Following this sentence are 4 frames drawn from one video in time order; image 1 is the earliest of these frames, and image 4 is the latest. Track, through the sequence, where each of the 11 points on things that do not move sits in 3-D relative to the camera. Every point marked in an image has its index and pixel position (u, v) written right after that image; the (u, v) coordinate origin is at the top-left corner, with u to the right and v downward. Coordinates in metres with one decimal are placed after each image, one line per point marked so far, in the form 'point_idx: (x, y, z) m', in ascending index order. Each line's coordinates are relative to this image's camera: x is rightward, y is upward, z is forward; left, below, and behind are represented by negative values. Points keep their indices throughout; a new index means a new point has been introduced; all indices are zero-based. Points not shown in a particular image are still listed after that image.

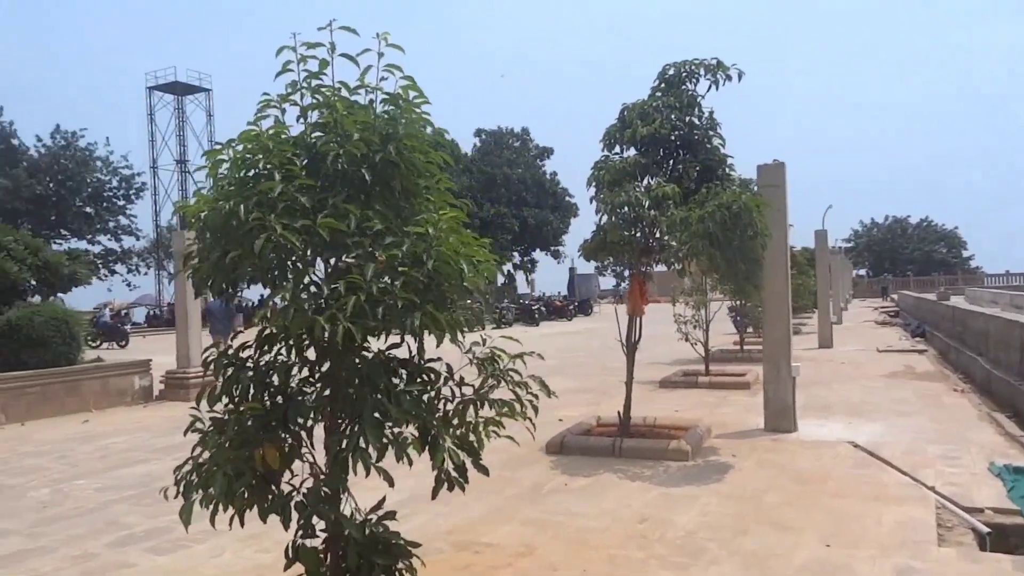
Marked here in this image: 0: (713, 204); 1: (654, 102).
0: (+2.7, +1.1, +11.0) m
1: (+2.1, +2.7, +12.3) m
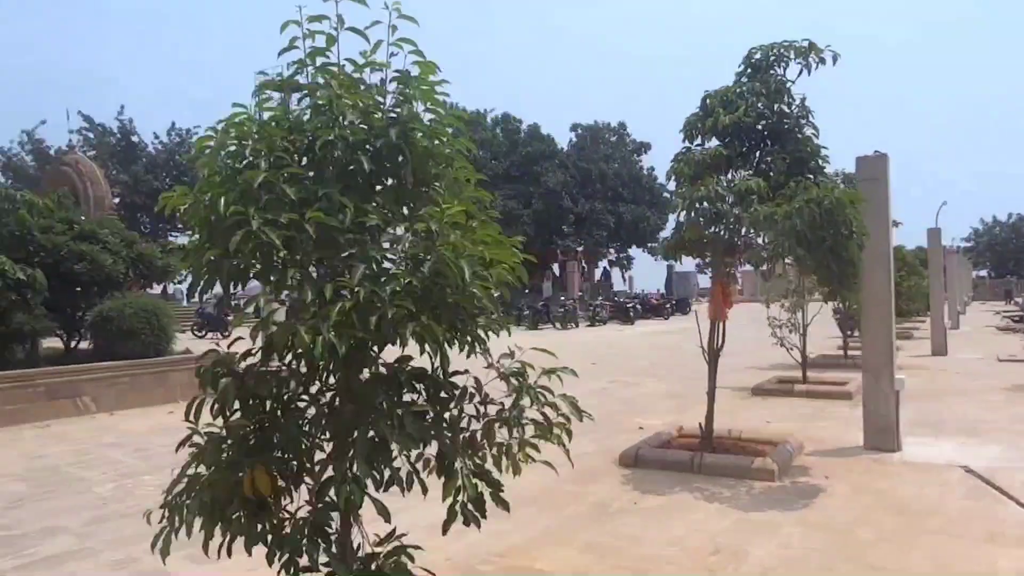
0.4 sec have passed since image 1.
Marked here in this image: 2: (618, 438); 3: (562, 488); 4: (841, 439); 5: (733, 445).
0: (+3.5, +1.1, +9.9) m
1: (+3.1, +2.7, +11.3) m
2: (+1.8, -2.5, +13.8) m
3: (+0.7, -2.6, +11.0) m
4: (+5.0, -2.3, +12.7) m
5: (+3.2, -2.2, +11.9) m
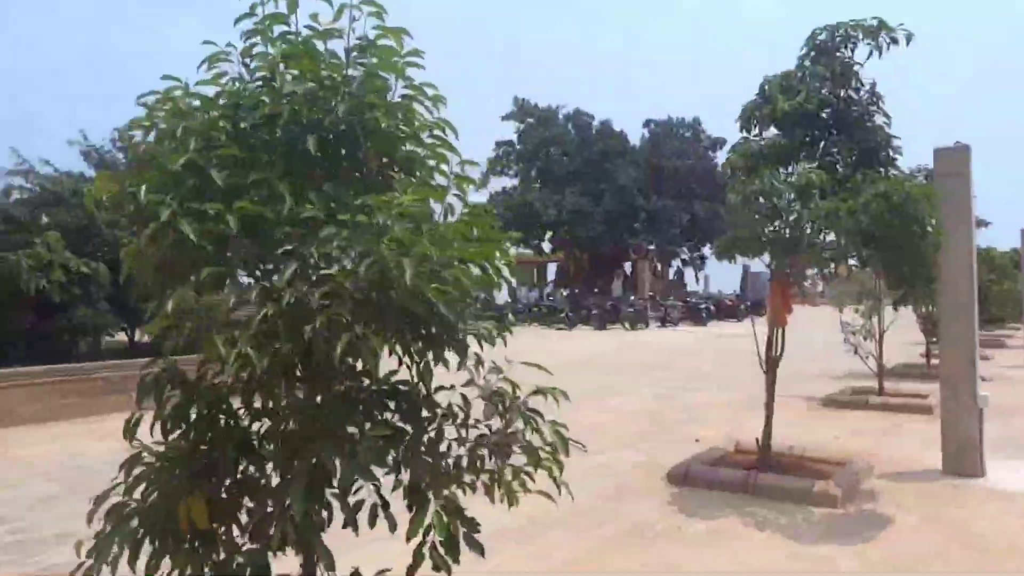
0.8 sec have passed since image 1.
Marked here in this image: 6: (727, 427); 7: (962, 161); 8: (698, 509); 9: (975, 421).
0: (+3.8, +1.0, +8.8) m
1: (+3.6, +2.6, +10.2) m
2: (+2.4, -2.5, +12.8) m
3: (+1.1, -2.7, +10.2) m
4: (+5.6, -2.4, +11.5) m
5: (+3.7, -2.3, +10.9) m
6: (+3.7, -2.4, +14.5) m
7: (+5.4, +1.6, +10.0) m
8: (+2.2, -2.6, +9.7) m
9: (+5.8, -1.7, +10.5) m
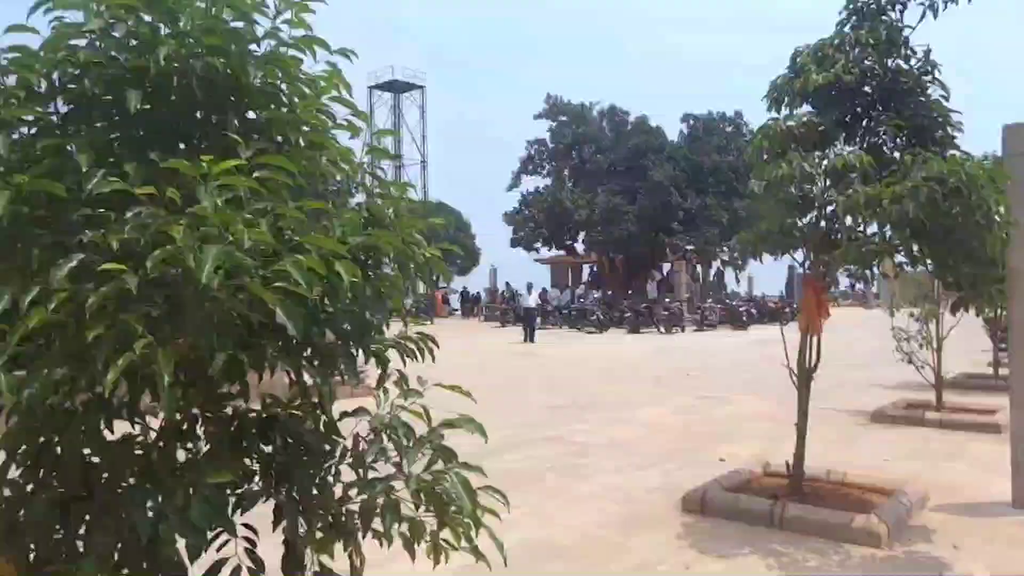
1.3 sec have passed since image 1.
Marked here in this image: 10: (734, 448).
0: (+3.7, +1.0, +7.4) m
1: (+3.5, +2.6, +8.8) m
2: (+2.5, -2.5, +11.5) m
3: (+1.0, -2.7, +8.9) m
4: (+5.6, -2.4, +10.0) m
5: (+3.6, -2.3, +9.5) m
6: (+3.9, -2.4, +13.1) m
7: (+5.4, +1.6, +8.5) m
8: (+2.0, -2.6, +8.4) m
9: (+5.8, -1.7, +9.0) m
10: (+3.2, -2.4, +12.4) m
